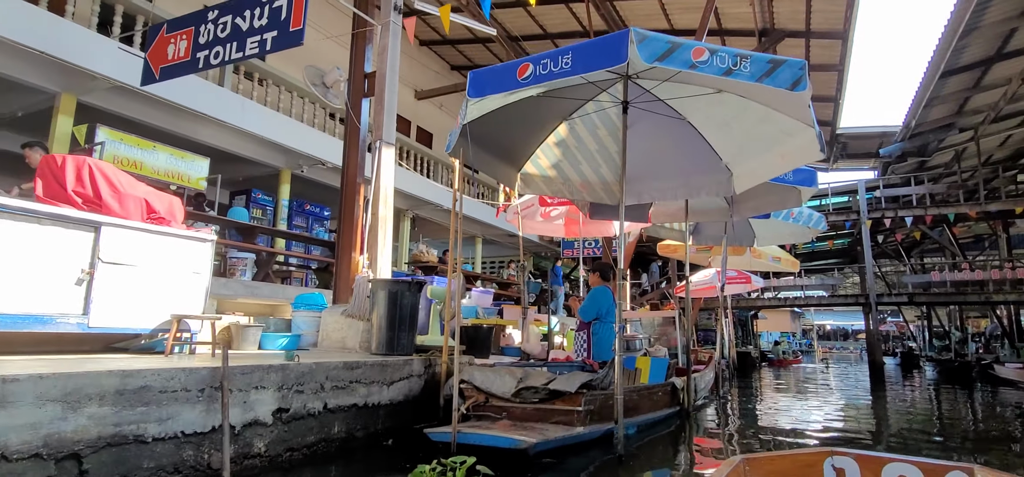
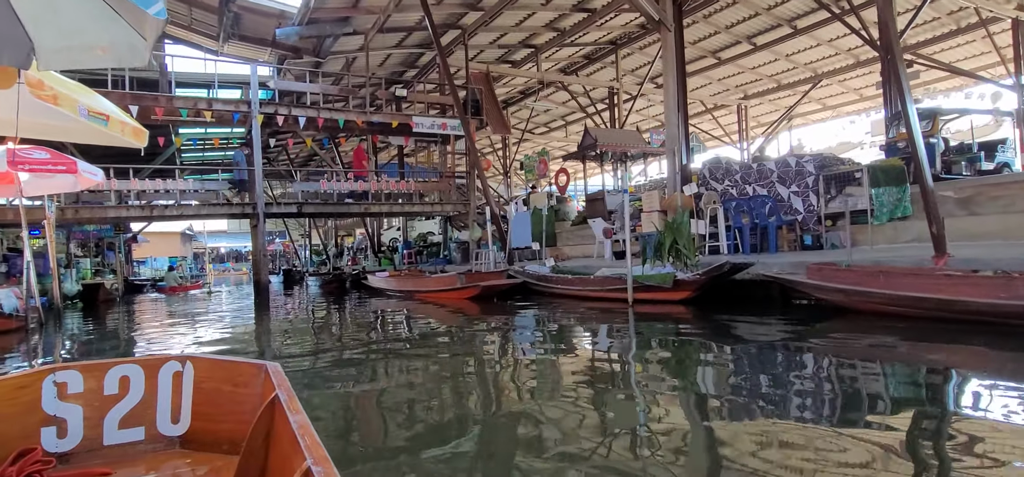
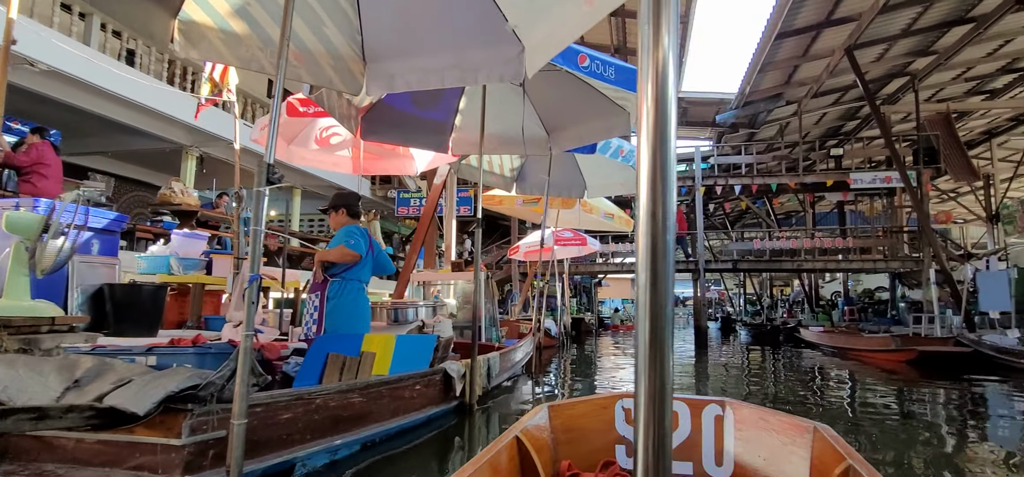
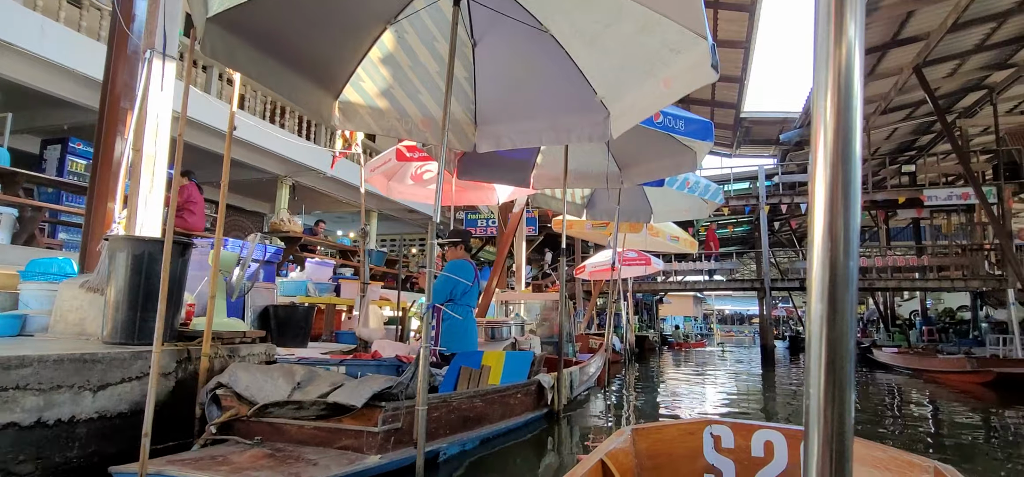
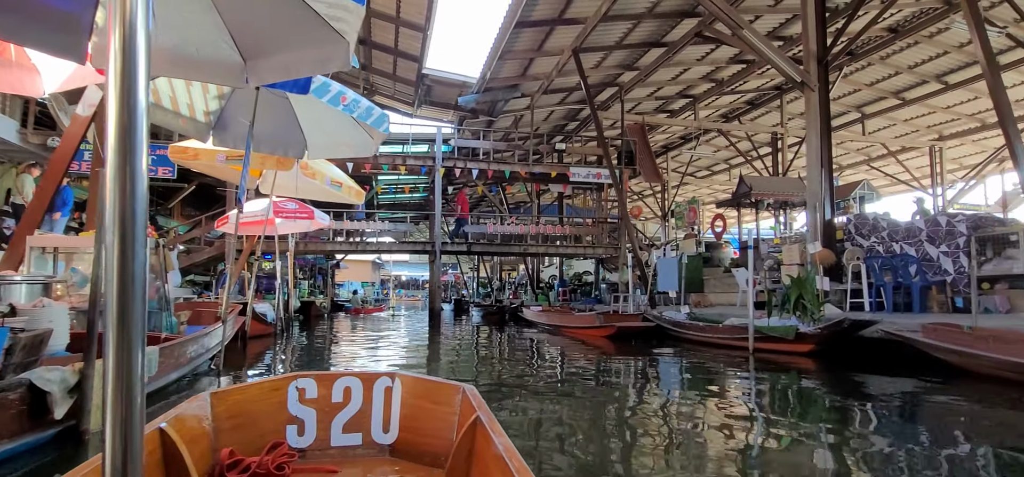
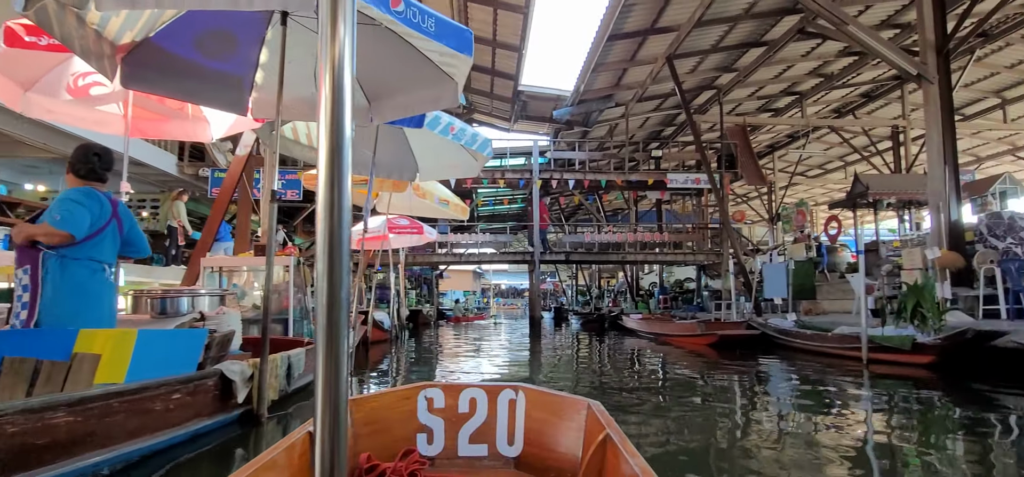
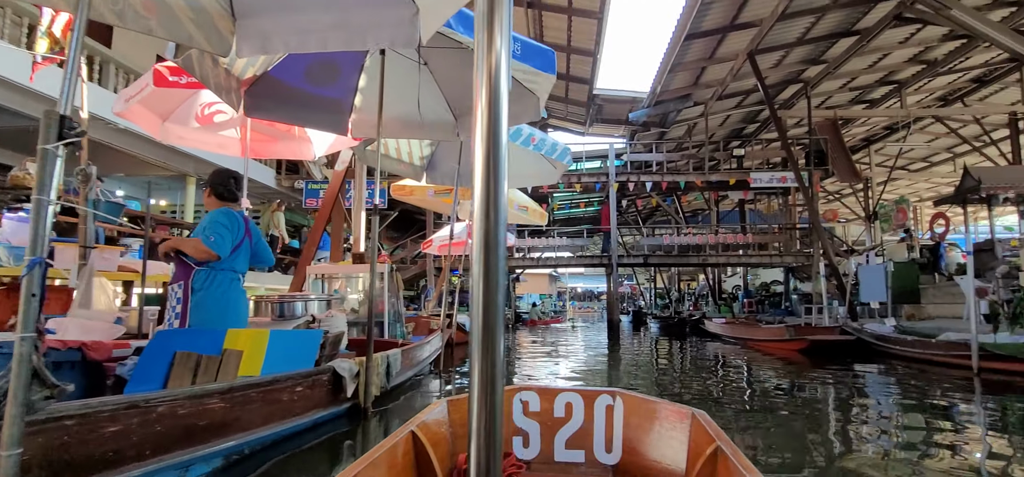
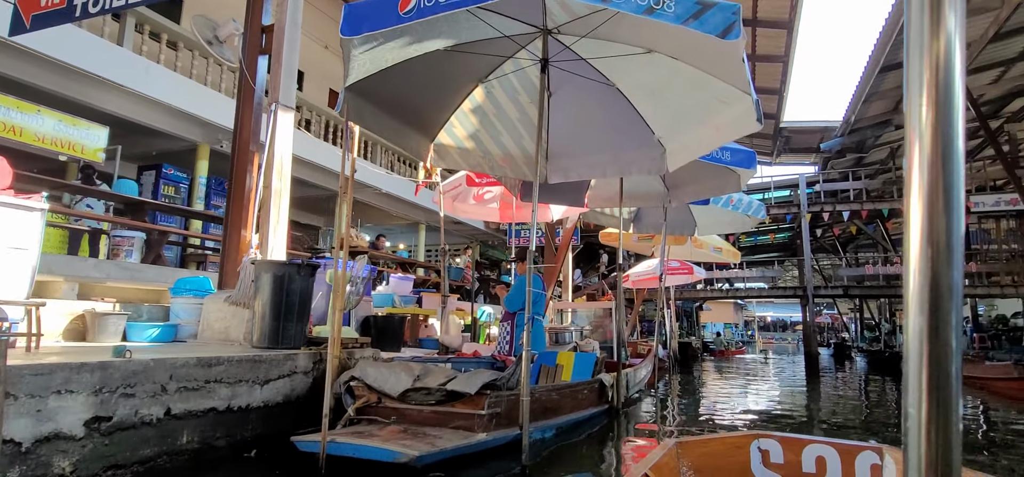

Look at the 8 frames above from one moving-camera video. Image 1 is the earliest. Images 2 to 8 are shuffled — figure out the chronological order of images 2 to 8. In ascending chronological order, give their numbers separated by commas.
8, 4, 3, 7, 6, 5, 2
